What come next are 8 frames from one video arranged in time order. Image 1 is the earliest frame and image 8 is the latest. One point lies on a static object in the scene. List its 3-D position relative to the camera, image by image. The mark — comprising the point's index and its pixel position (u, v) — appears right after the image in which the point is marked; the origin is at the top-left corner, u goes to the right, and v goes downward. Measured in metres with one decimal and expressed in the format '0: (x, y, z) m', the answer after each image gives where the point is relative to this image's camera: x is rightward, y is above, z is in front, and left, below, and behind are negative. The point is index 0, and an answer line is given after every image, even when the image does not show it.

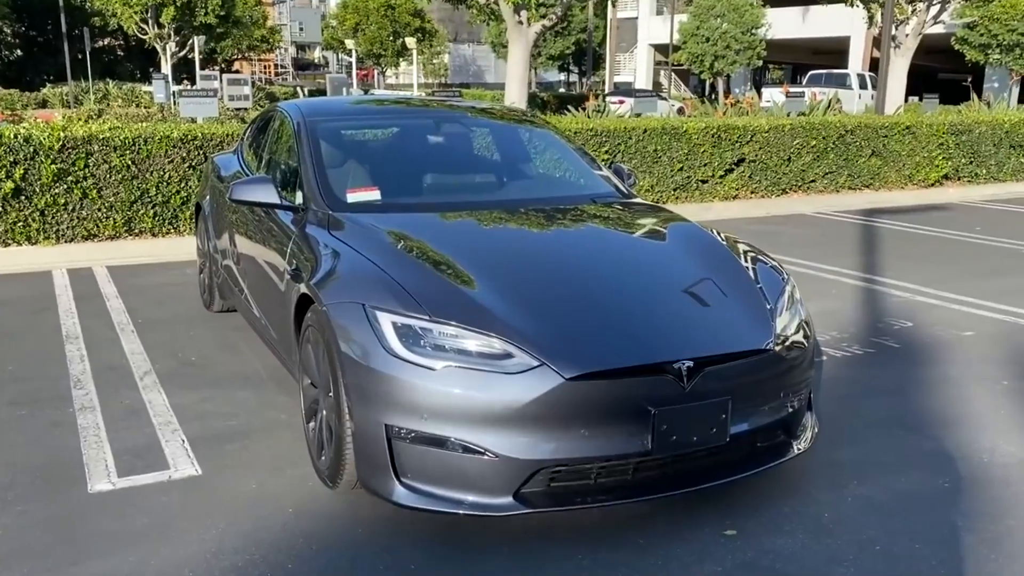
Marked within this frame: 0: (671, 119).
0: (+2.1, +2.2, +11.6) m
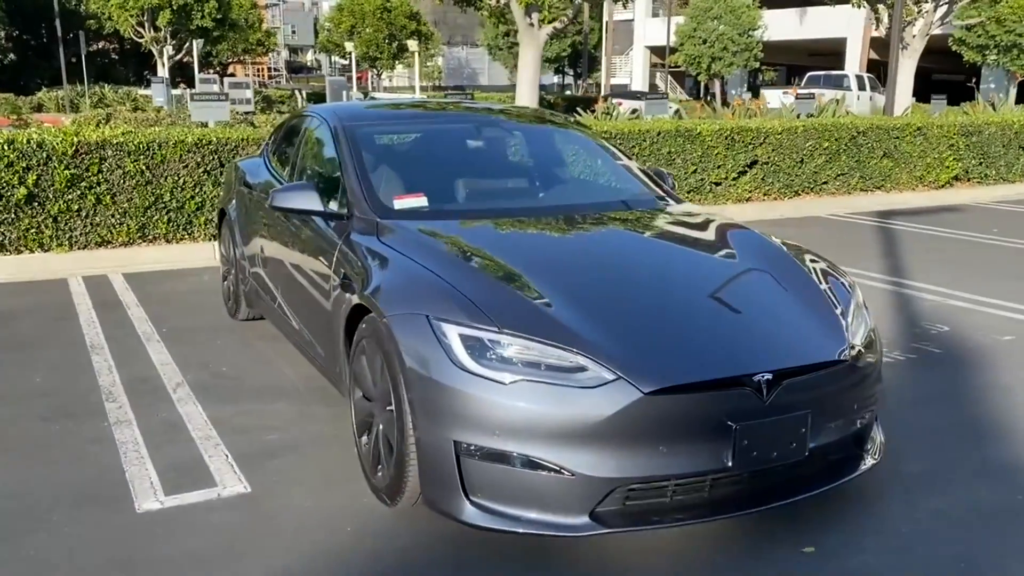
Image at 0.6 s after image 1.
0: (+2.2, +2.1, +11.5) m
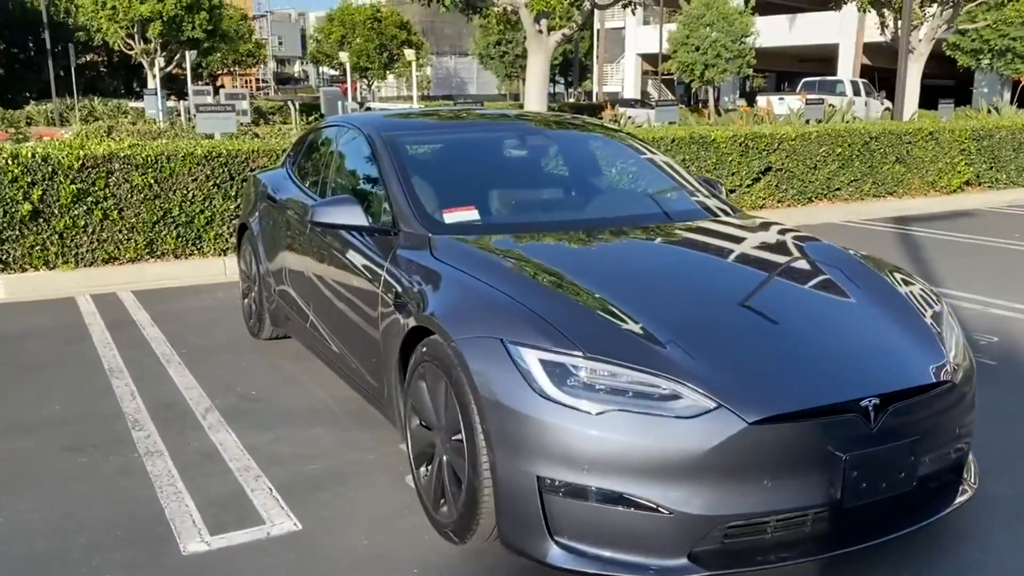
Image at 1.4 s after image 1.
0: (+2.3, +2.0, +11.3) m
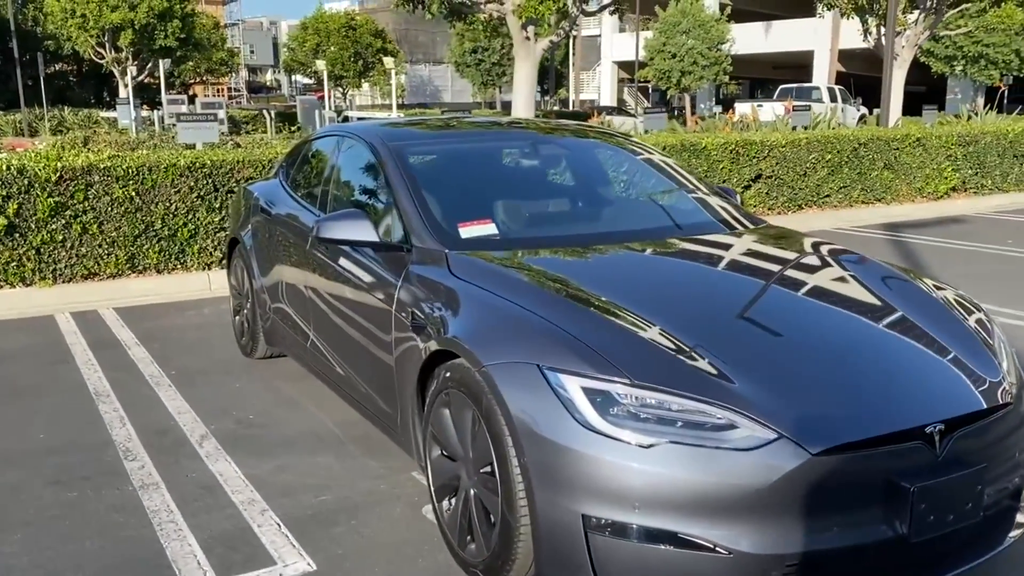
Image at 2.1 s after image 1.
0: (+2.2, +1.9, +11.2) m
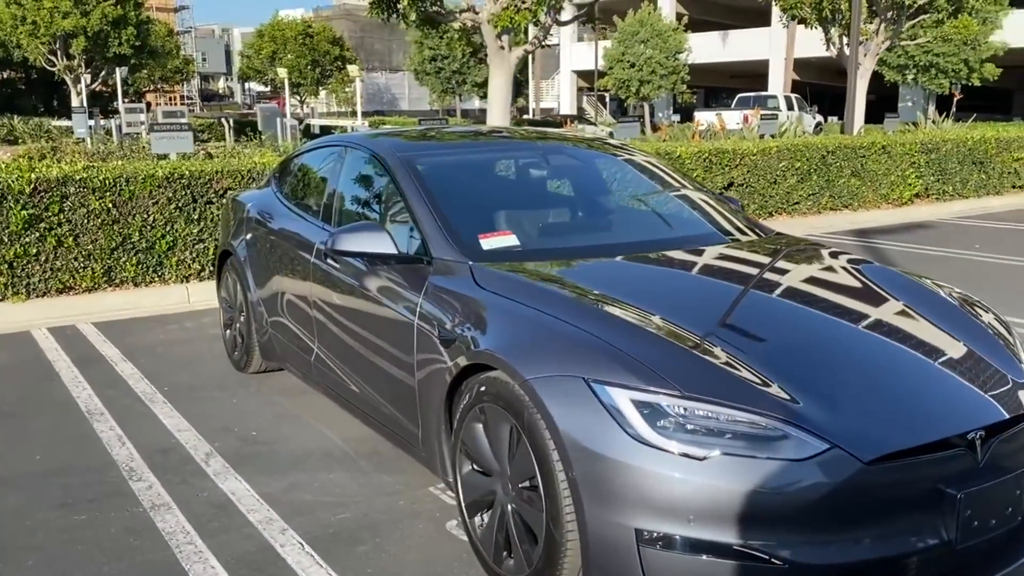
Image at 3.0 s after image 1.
0: (+1.9, +1.8, +11.3) m
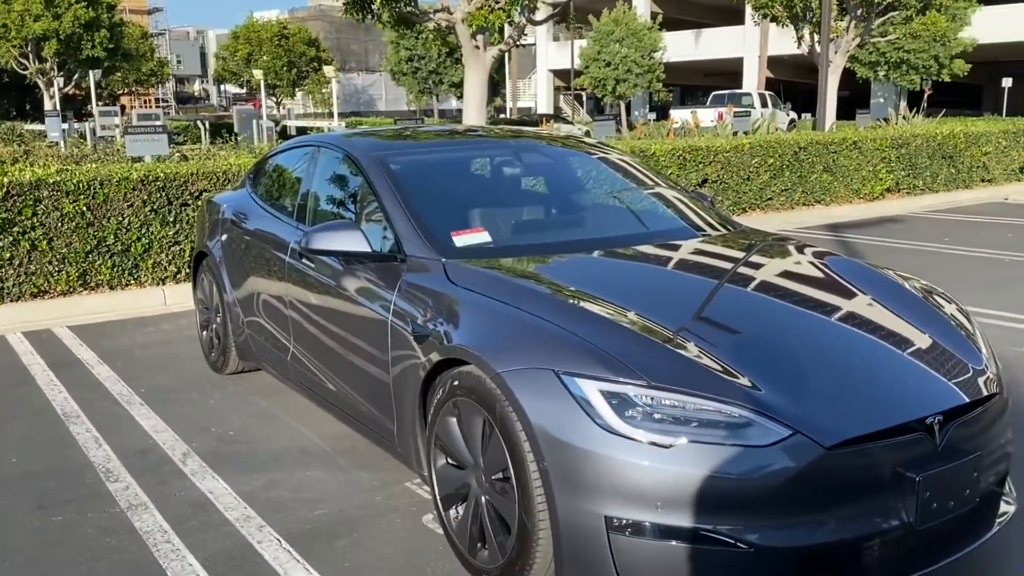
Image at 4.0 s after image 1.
0: (+1.6, +1.9, +11.4) m
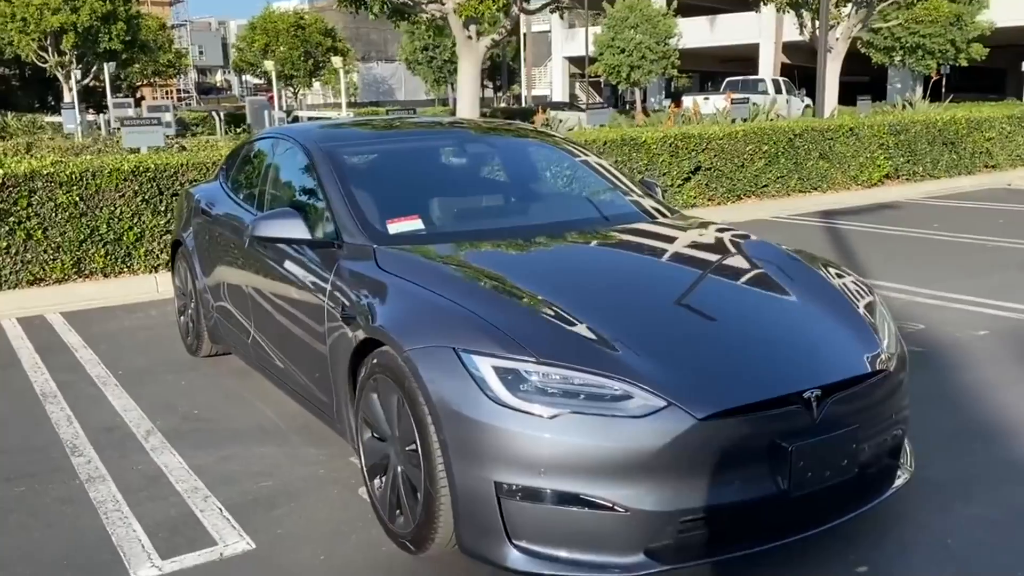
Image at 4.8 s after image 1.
0: (+1.5, +2.0, +11.5) m
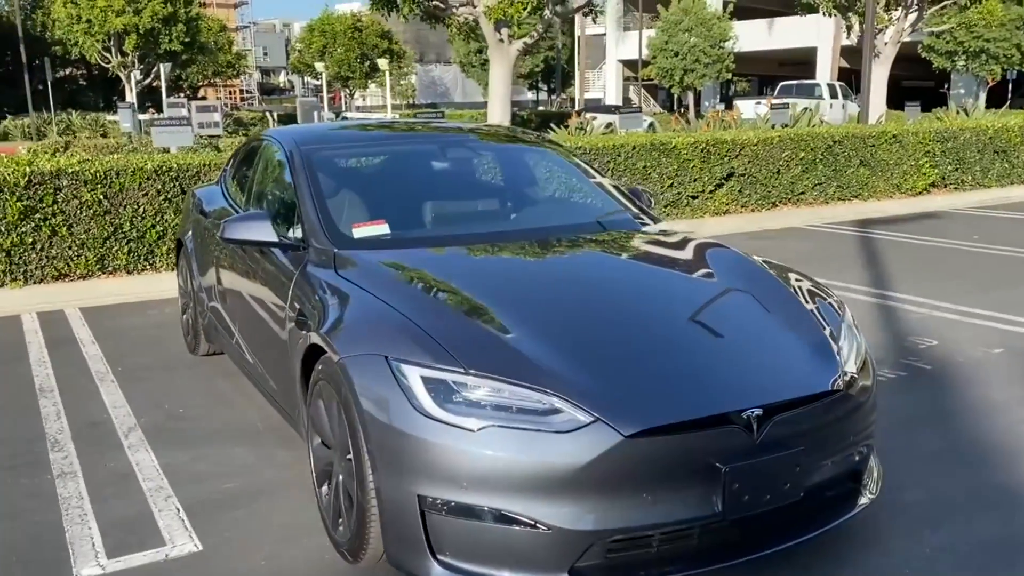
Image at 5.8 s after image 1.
0: (+1.9, +2.0, +11.3) m
